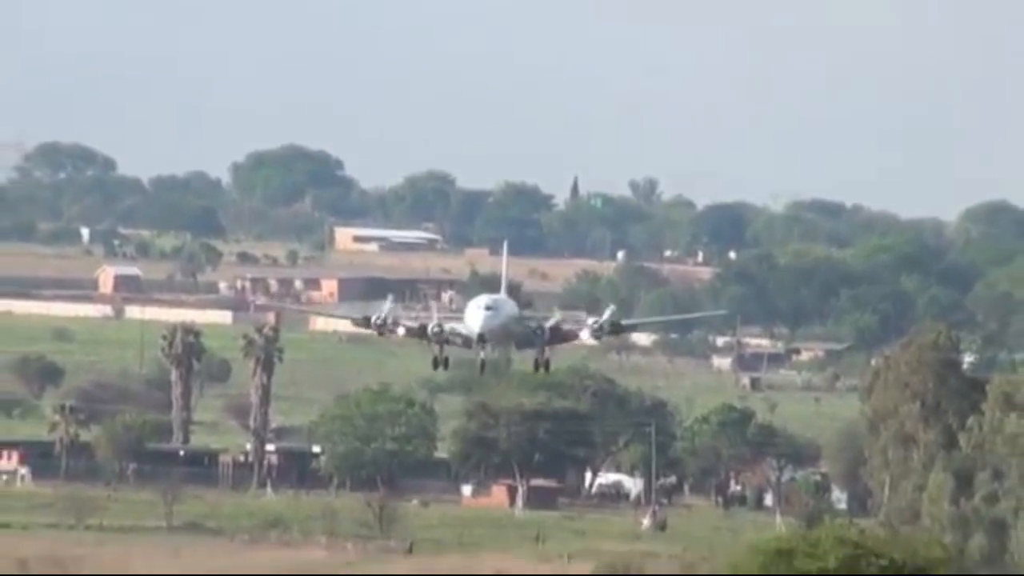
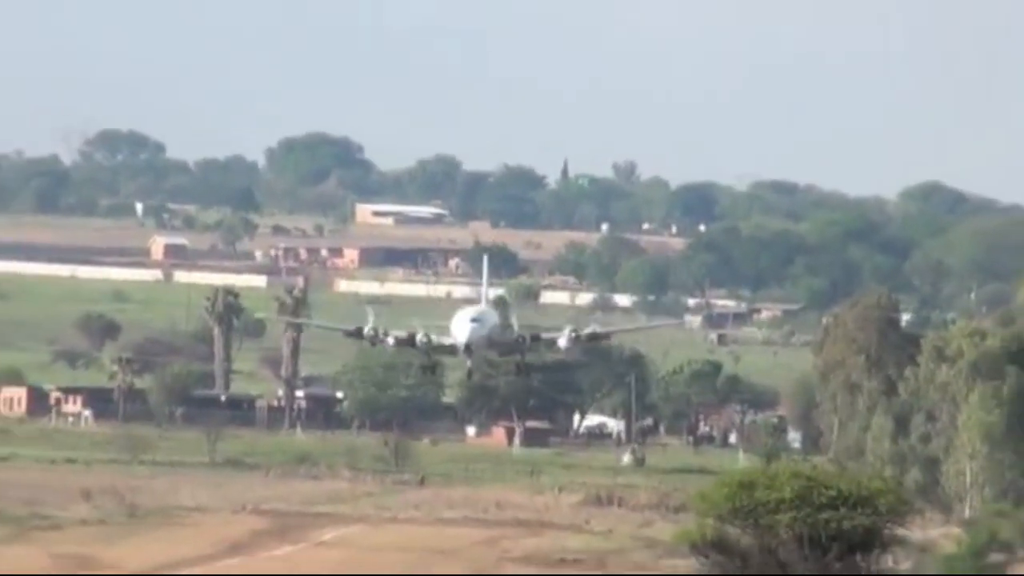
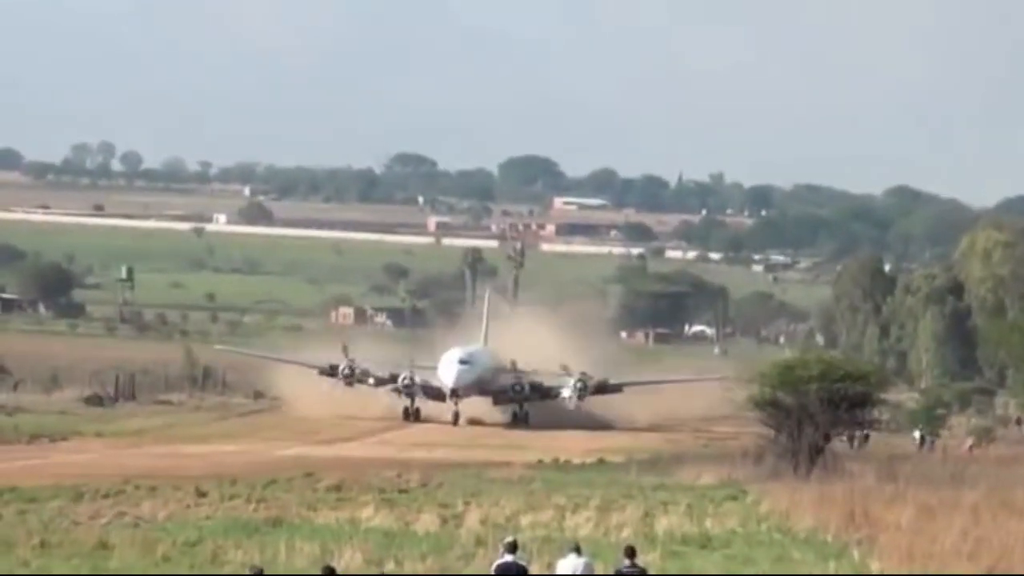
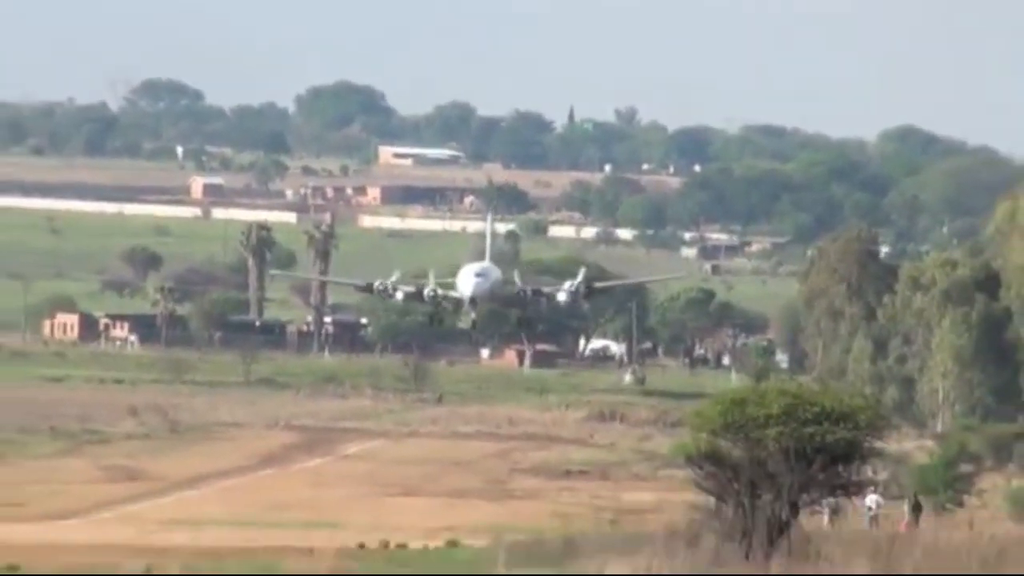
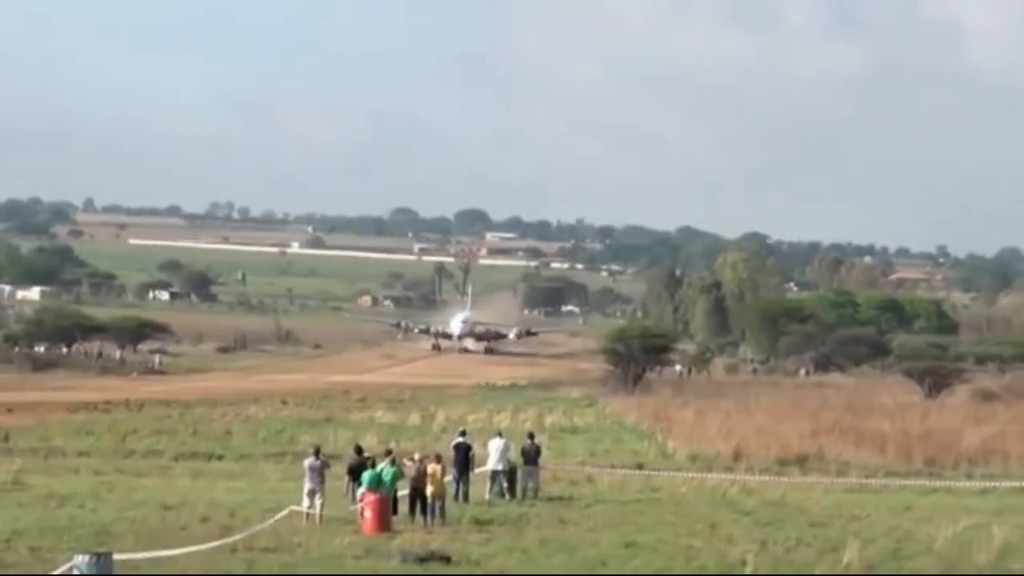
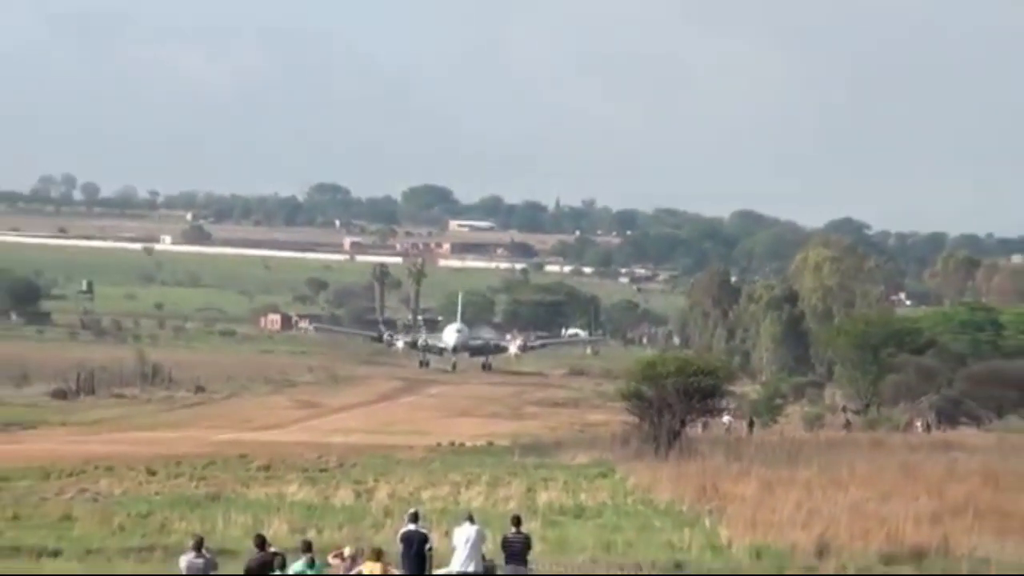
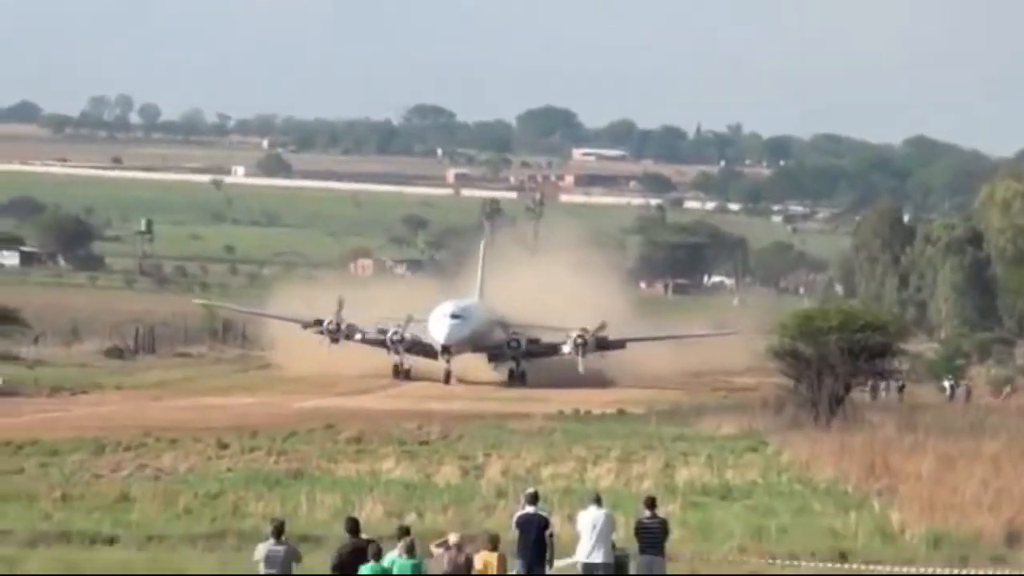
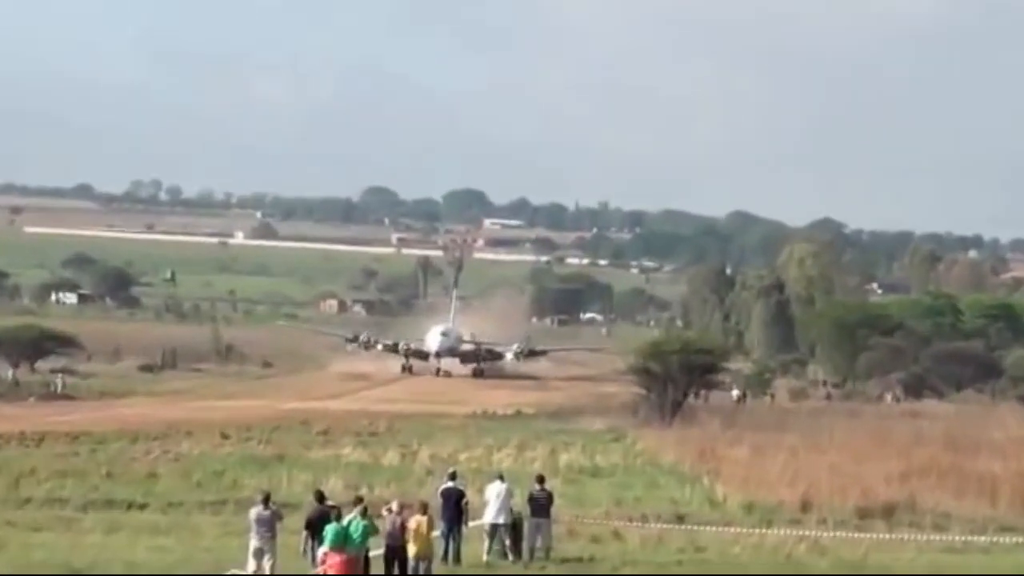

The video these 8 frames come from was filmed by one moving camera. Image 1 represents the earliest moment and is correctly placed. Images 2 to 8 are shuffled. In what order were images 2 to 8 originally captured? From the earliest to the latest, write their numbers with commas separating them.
2, 4, 6, 5, 8, 3, 7
